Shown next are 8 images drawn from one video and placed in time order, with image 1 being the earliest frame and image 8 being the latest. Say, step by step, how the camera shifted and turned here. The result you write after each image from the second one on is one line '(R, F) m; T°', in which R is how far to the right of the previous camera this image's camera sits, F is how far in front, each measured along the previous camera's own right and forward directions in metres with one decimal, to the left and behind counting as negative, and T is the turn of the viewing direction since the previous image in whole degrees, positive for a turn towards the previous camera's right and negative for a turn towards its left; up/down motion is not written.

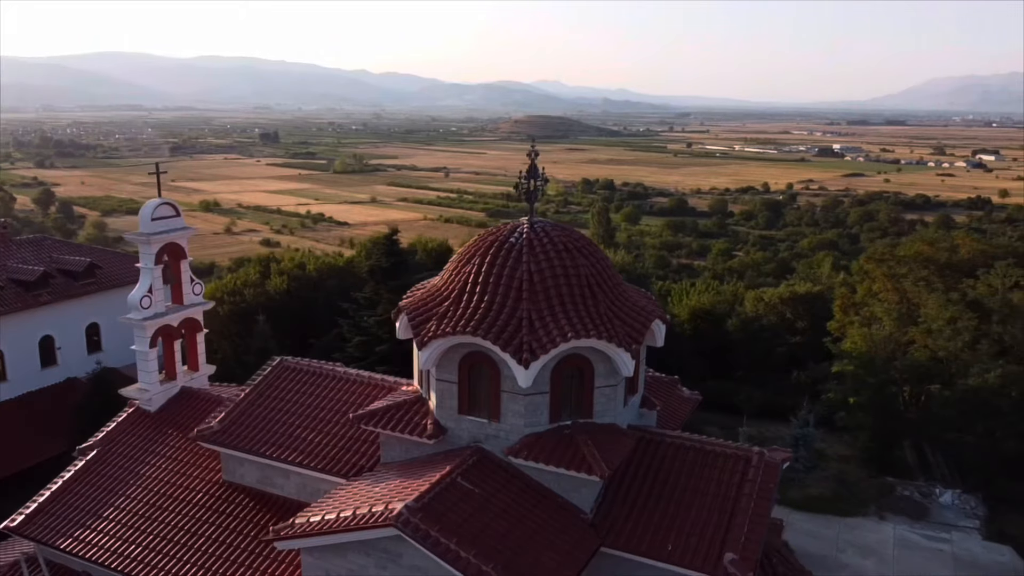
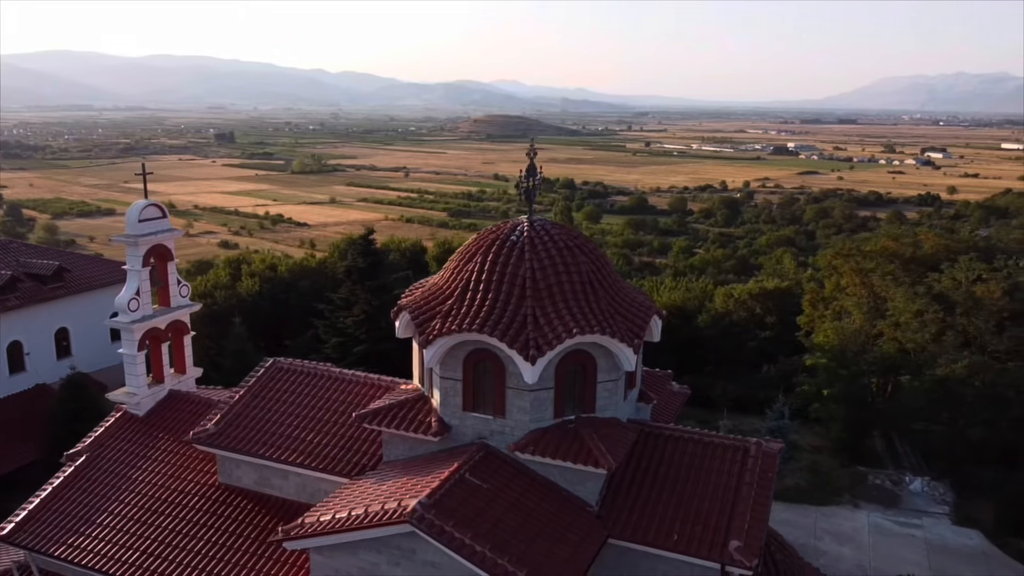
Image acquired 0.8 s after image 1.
(-0.6, -0.1) m; +3°
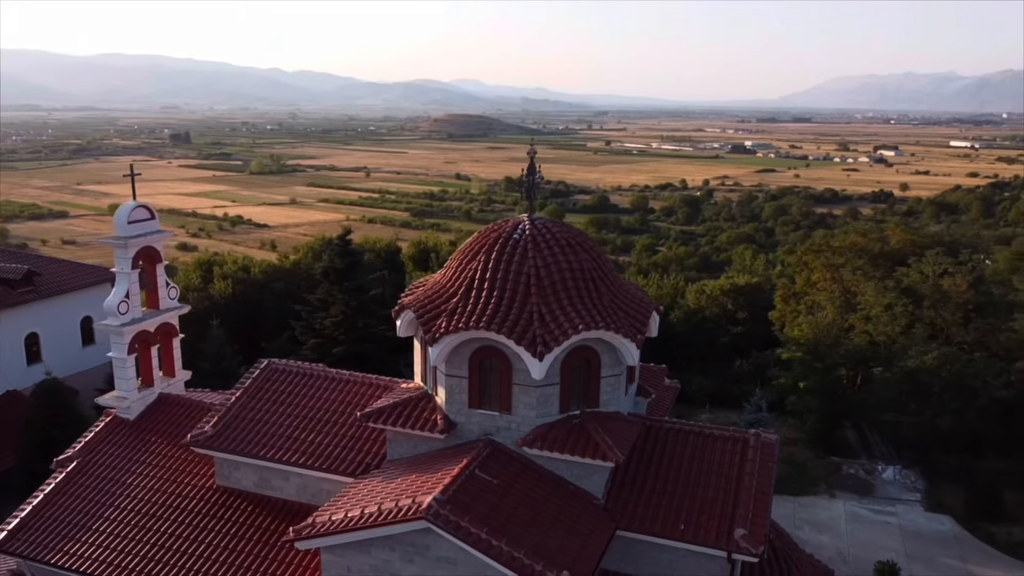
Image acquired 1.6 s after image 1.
(-0.6, -0.1) m; +3°
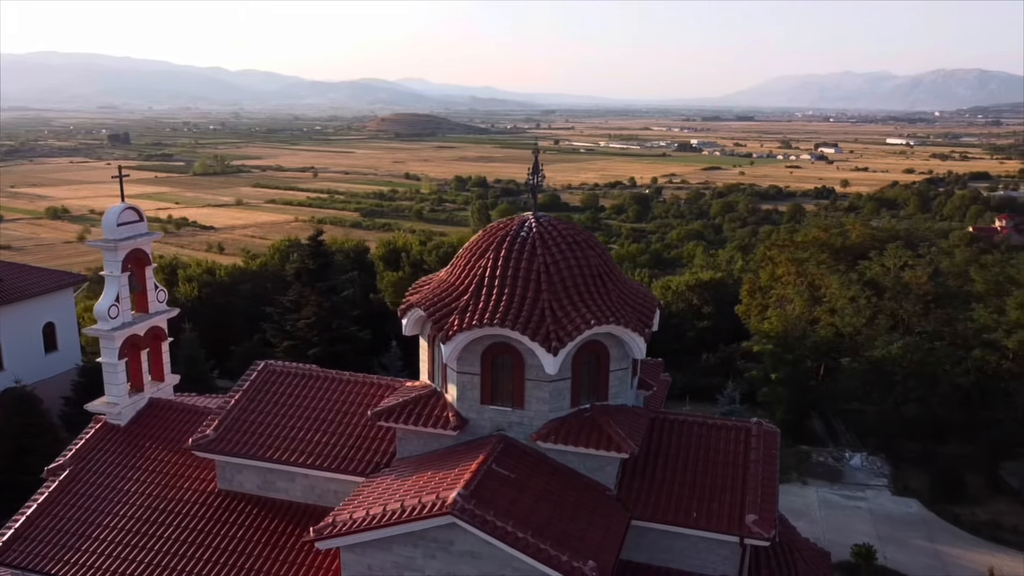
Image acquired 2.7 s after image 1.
(-0.9, -0.1) m; +4°
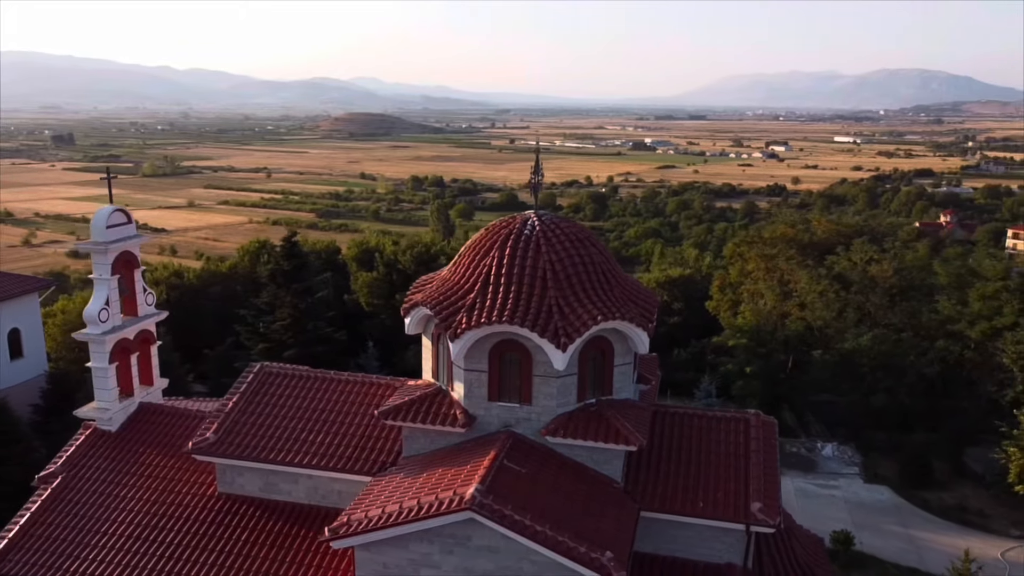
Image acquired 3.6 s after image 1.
(-0.7, -0.1) m; +3°
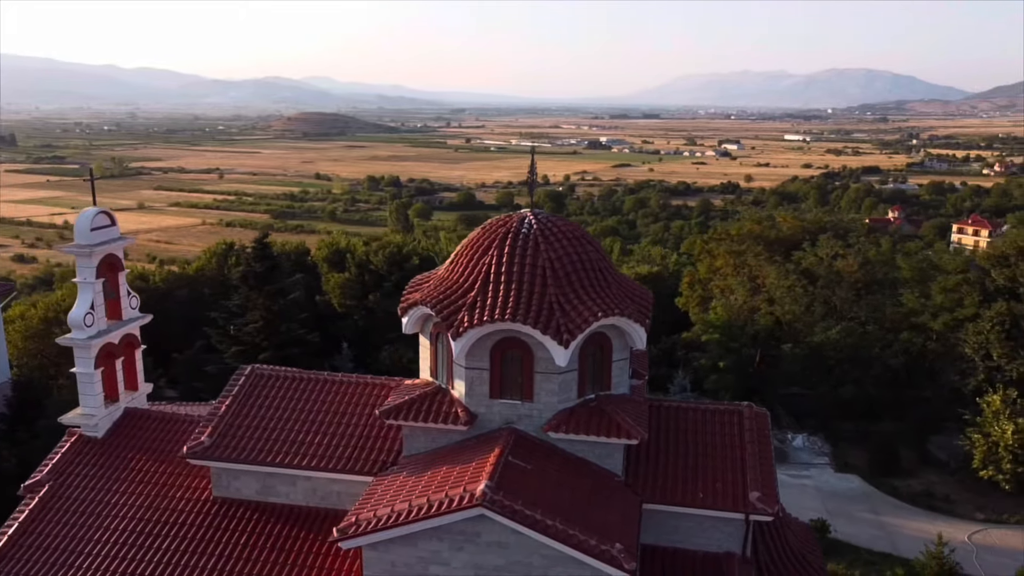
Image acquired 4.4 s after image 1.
(-0.6, -0.1) m; +3°
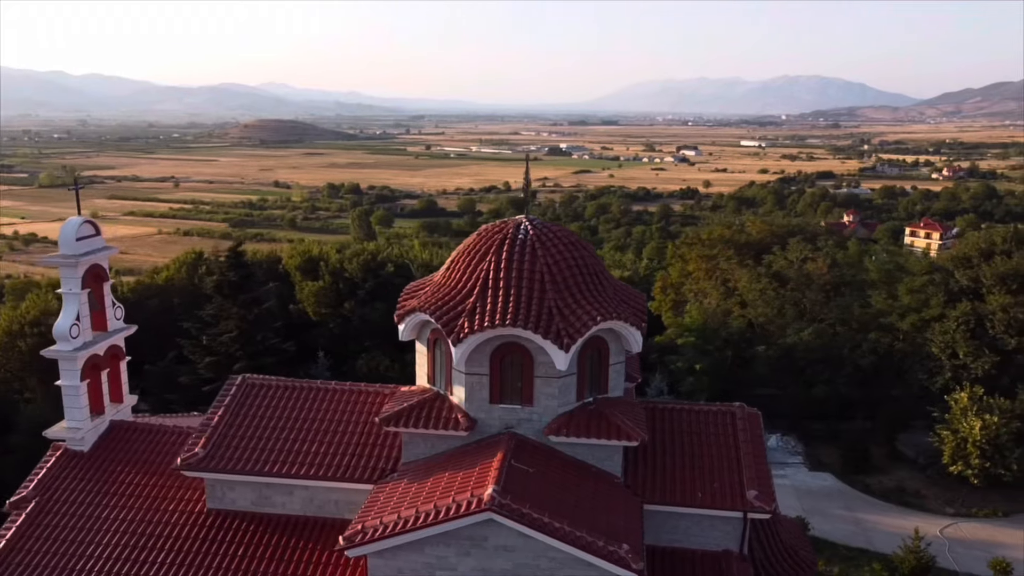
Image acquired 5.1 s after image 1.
(-0.6, -0.1) m; +3°
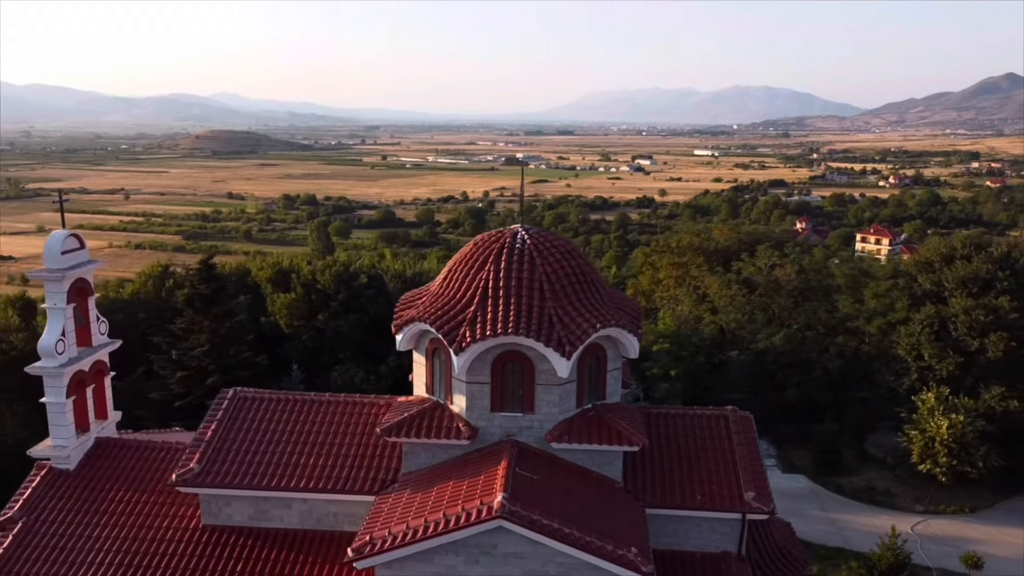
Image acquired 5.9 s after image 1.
(-0.6, -0.1) m; +3°
